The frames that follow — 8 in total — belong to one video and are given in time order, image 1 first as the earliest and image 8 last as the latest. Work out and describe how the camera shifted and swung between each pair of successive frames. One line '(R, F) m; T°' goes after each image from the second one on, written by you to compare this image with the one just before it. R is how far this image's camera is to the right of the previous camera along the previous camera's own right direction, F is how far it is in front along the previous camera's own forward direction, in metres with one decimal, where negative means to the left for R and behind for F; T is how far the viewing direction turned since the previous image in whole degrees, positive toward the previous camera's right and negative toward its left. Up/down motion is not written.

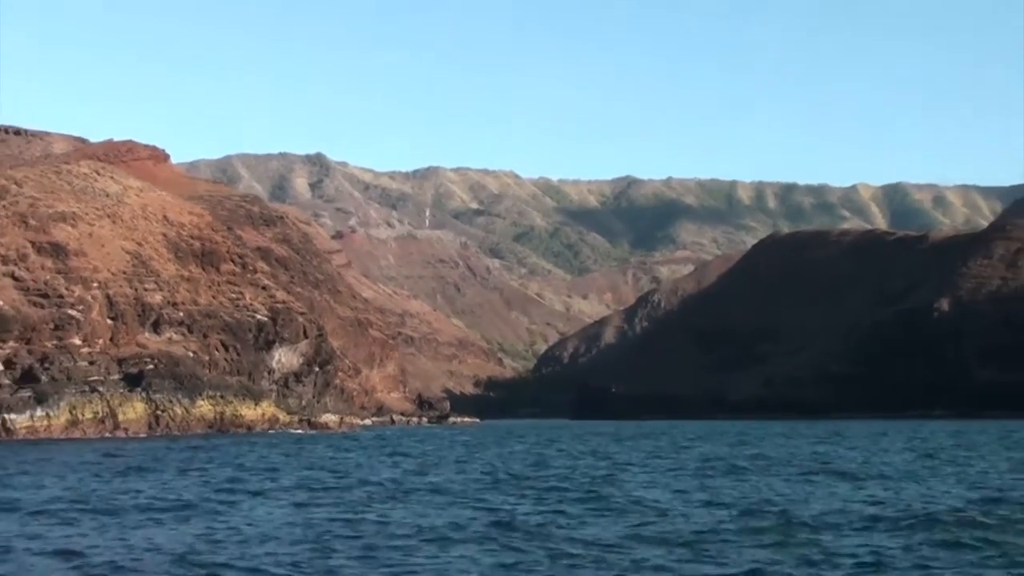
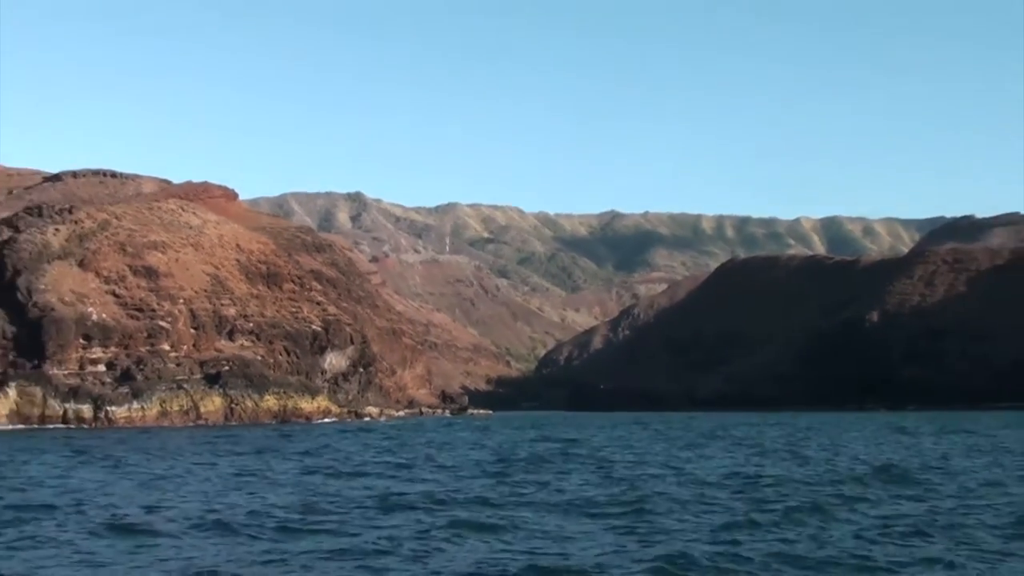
(+4.3, -16.2) m; -3°
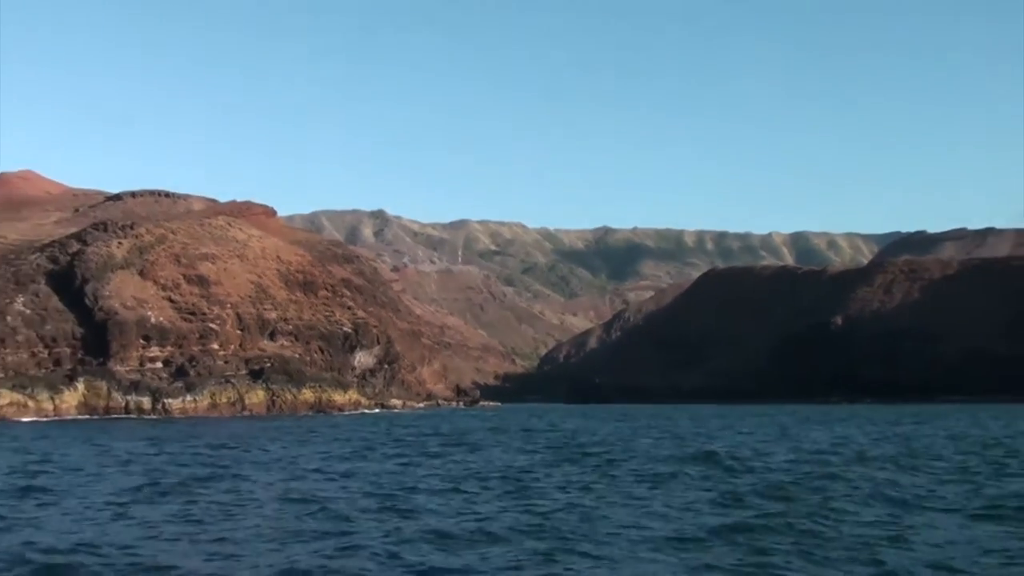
(+4.2, -11.6) m; -3°
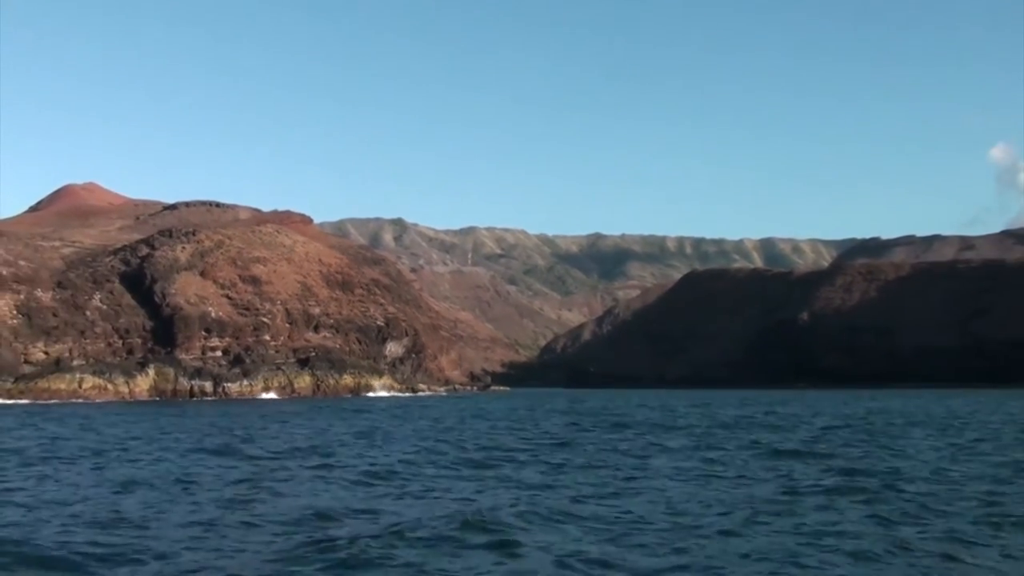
(-1.9, -13.7) m; +1°
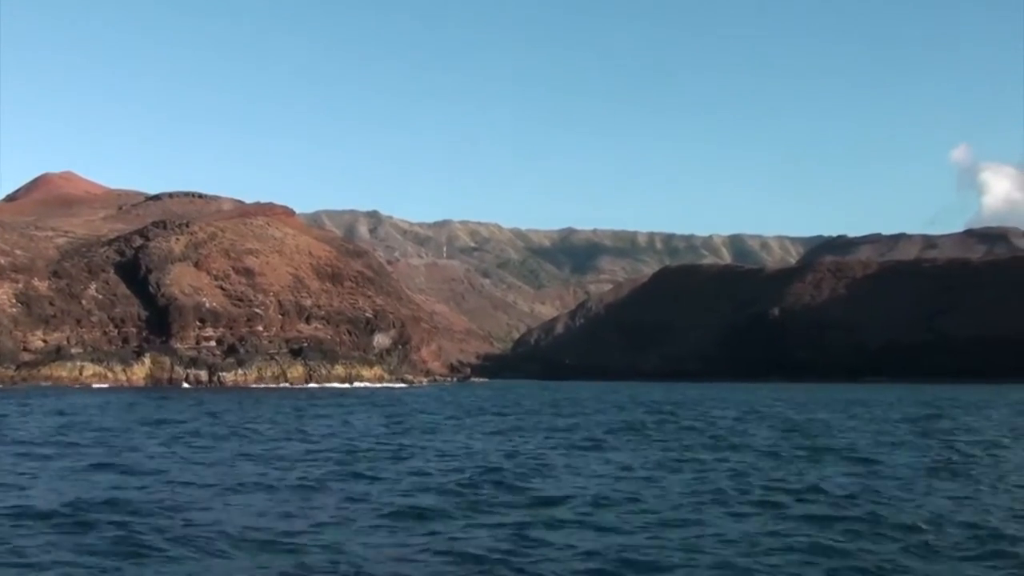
(-5.1, -2.2) m; +4°
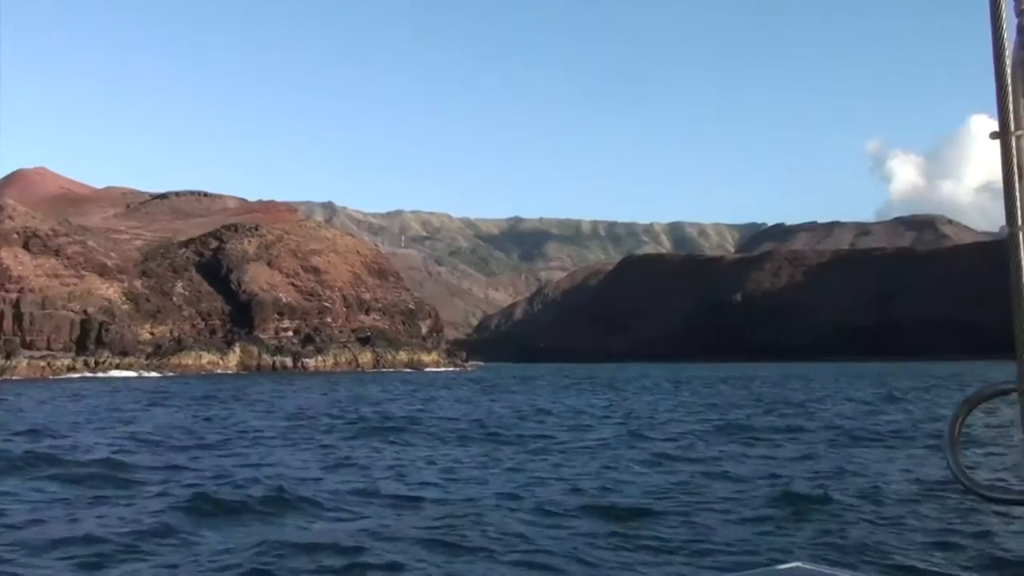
(-23.5, -13.3) m; +11°
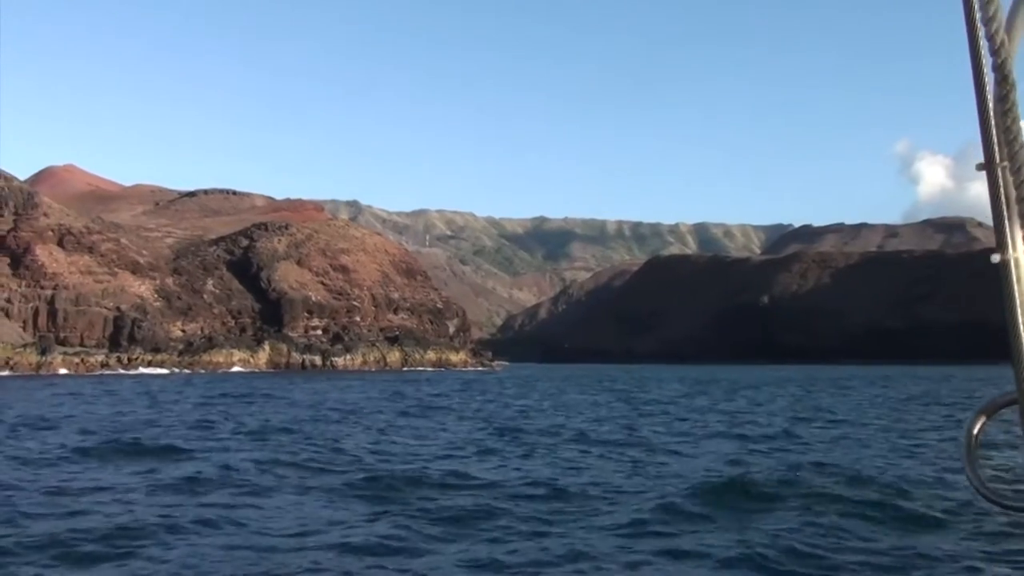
(-0.9, -0.5) m; -1°
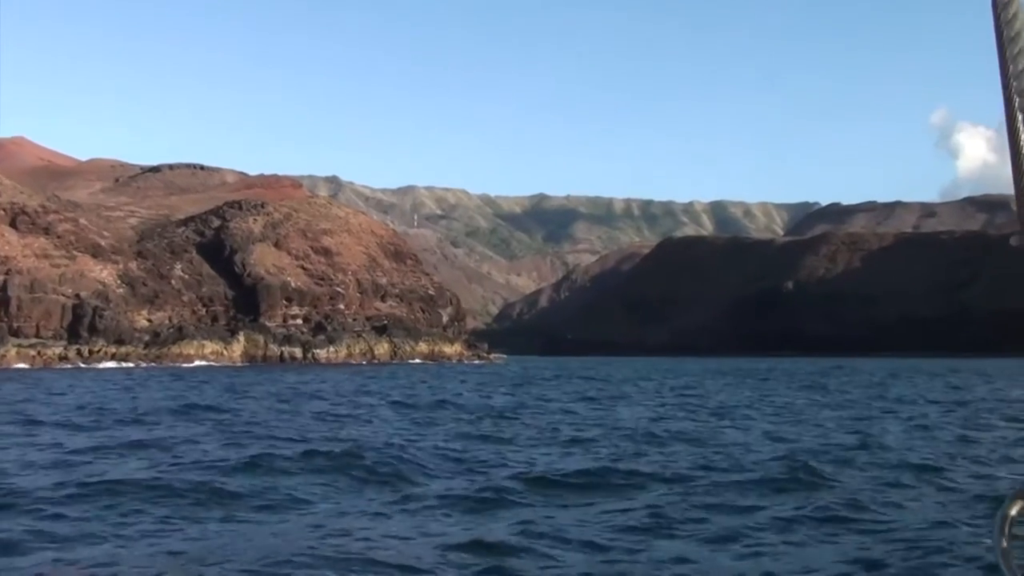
(+0.3, +9.0) m; 0°
